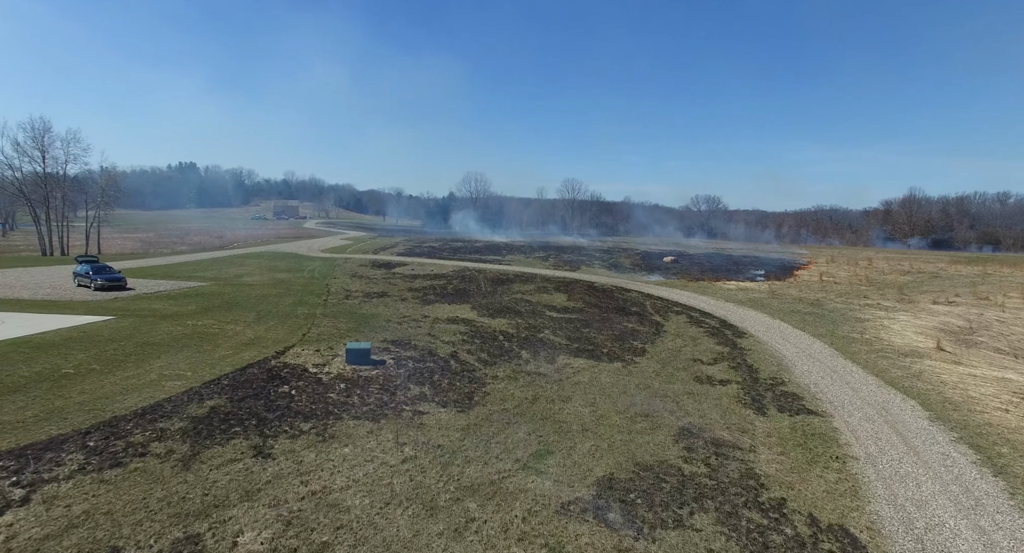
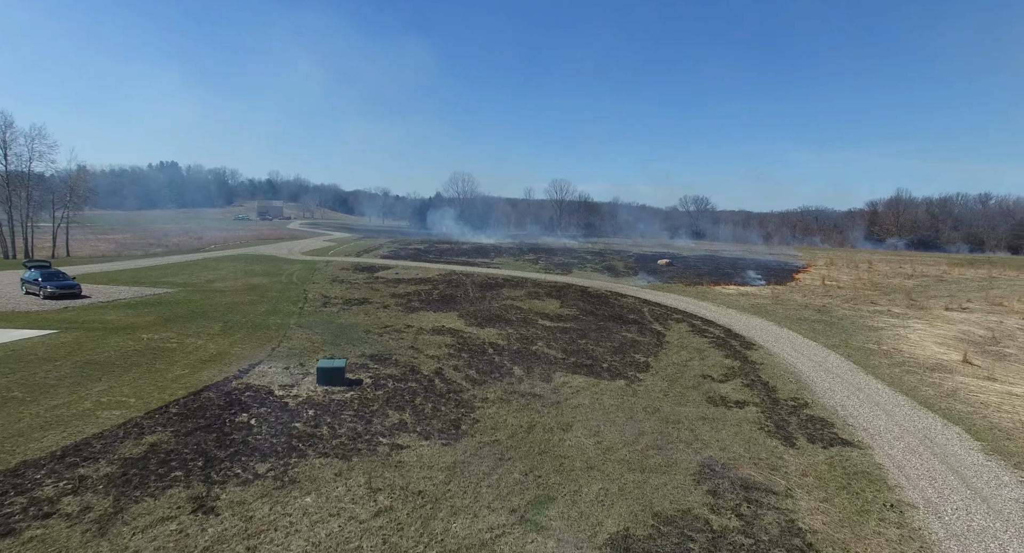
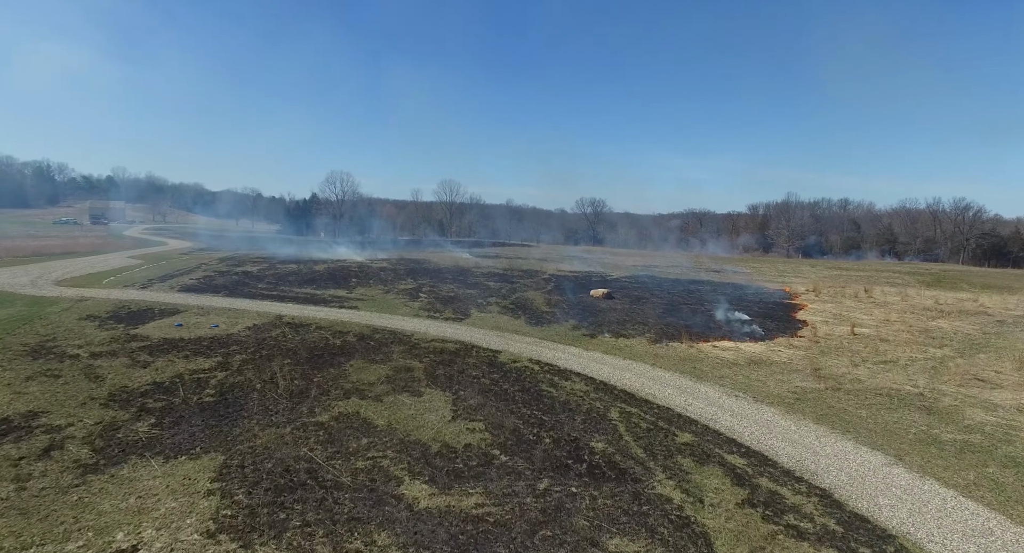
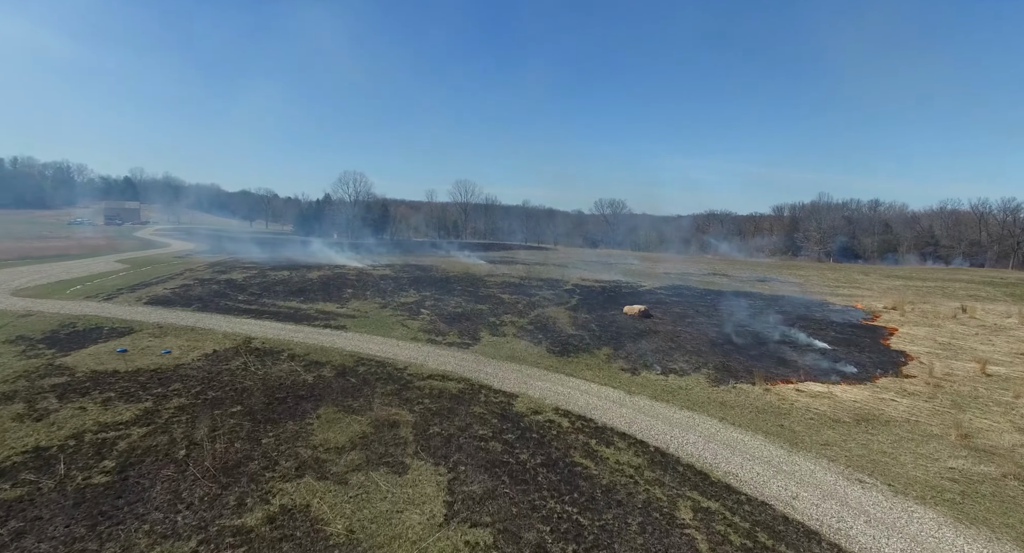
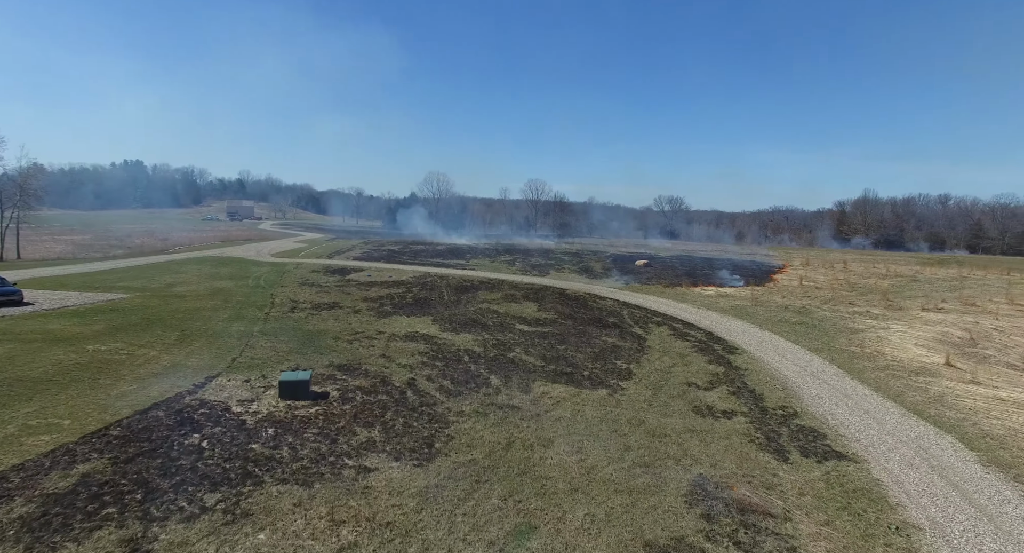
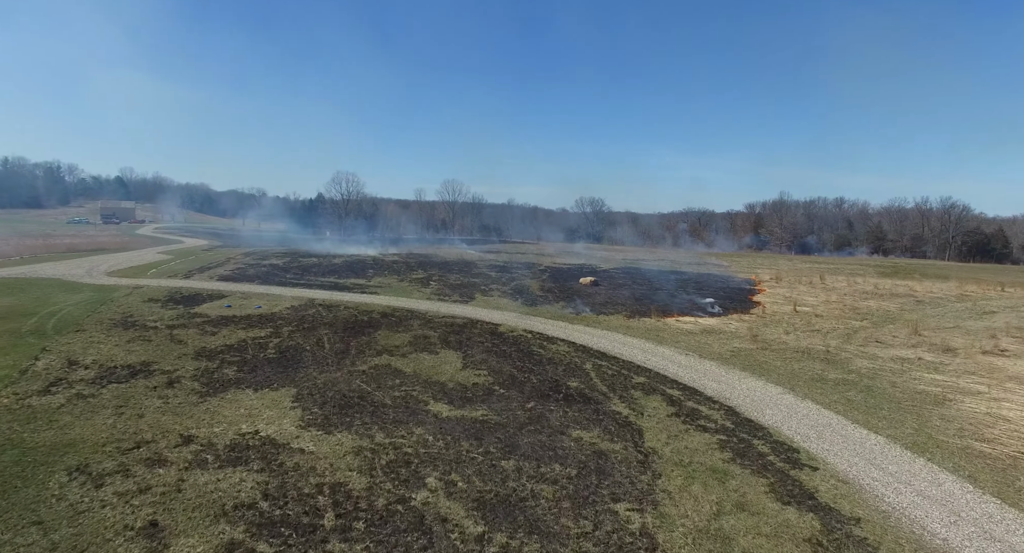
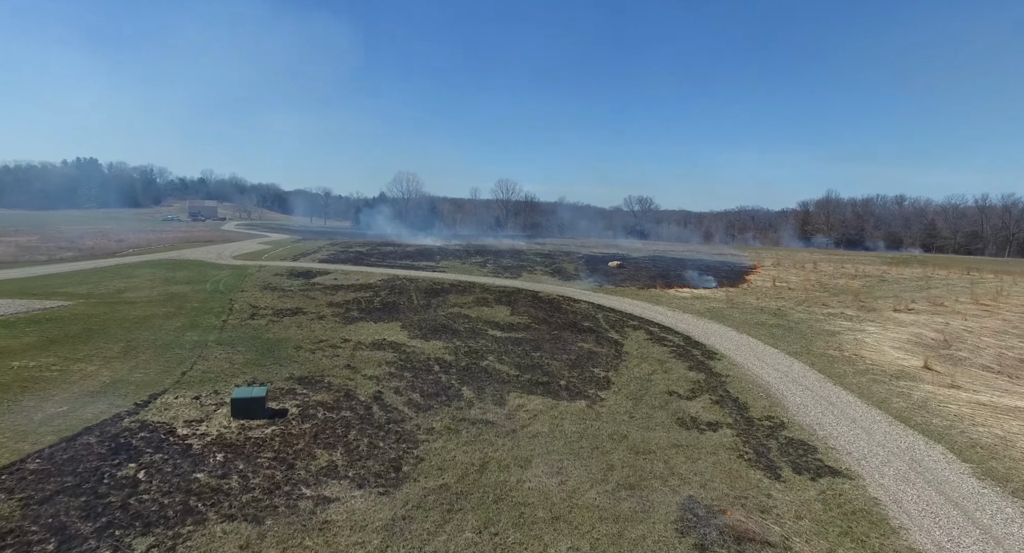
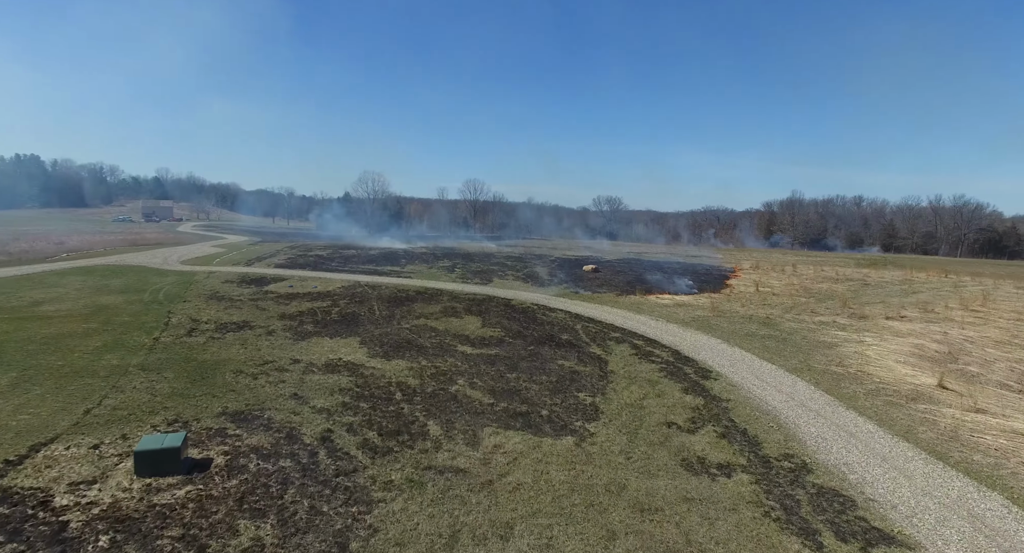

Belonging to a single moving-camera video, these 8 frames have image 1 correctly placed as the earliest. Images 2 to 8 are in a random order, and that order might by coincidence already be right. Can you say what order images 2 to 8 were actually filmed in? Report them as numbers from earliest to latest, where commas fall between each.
2, 5, 7, 8, 6, 3, 4
